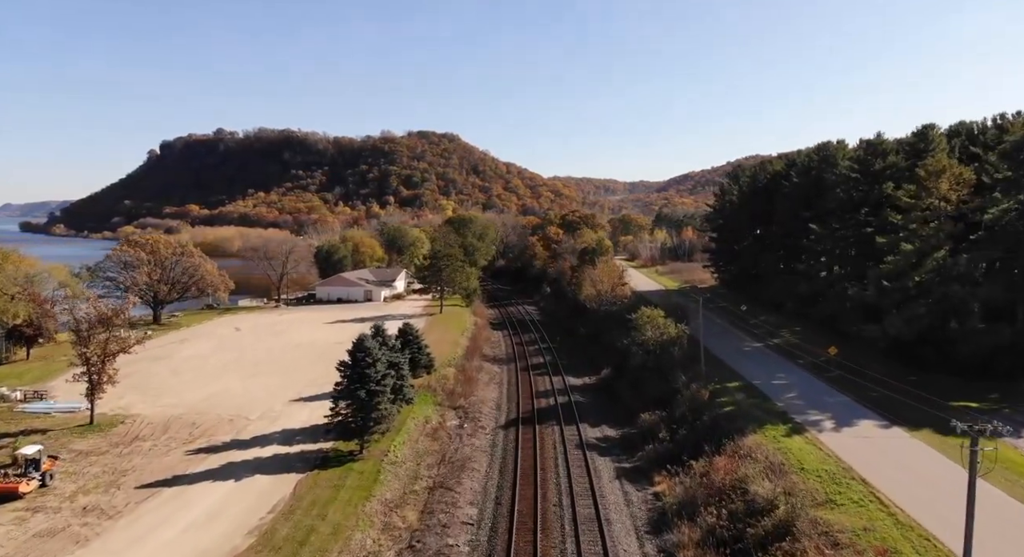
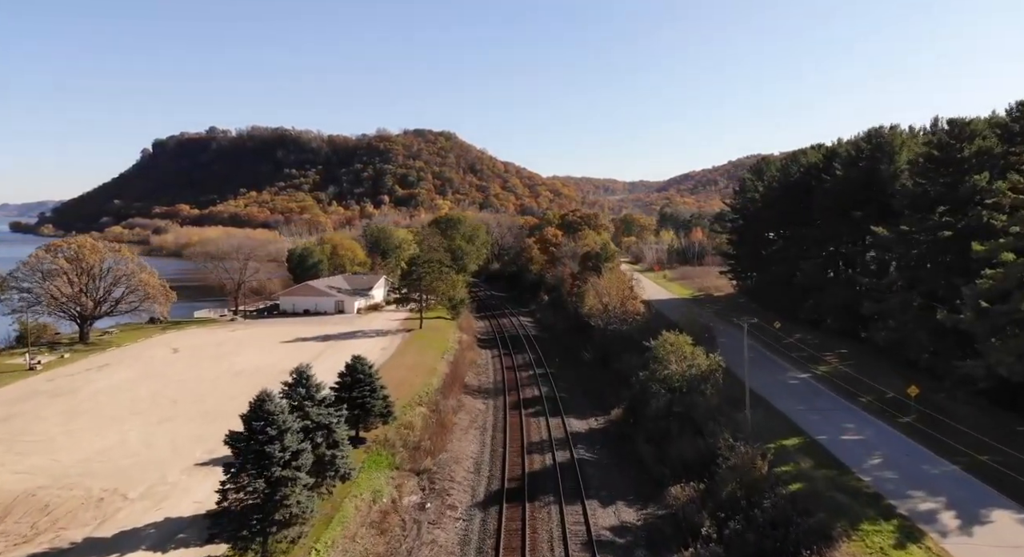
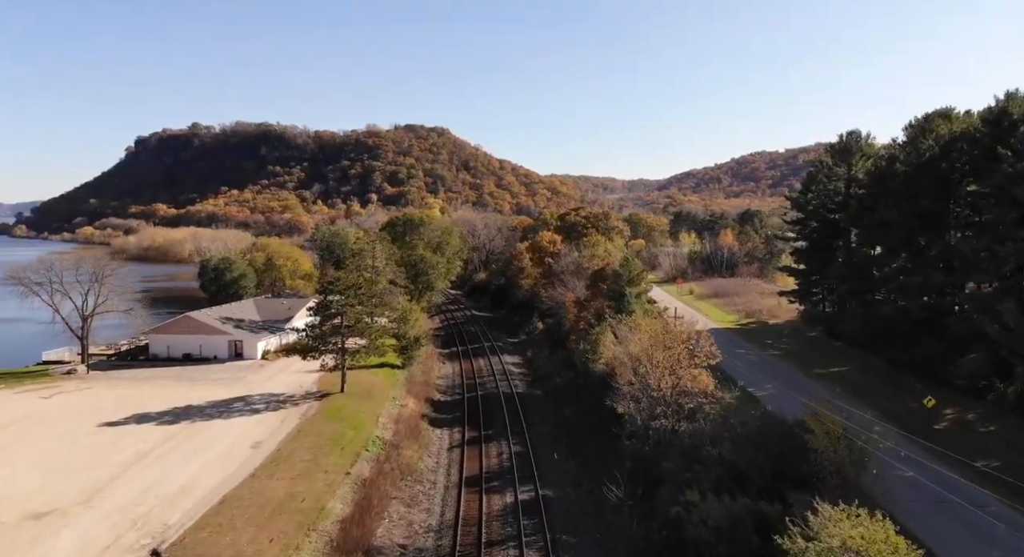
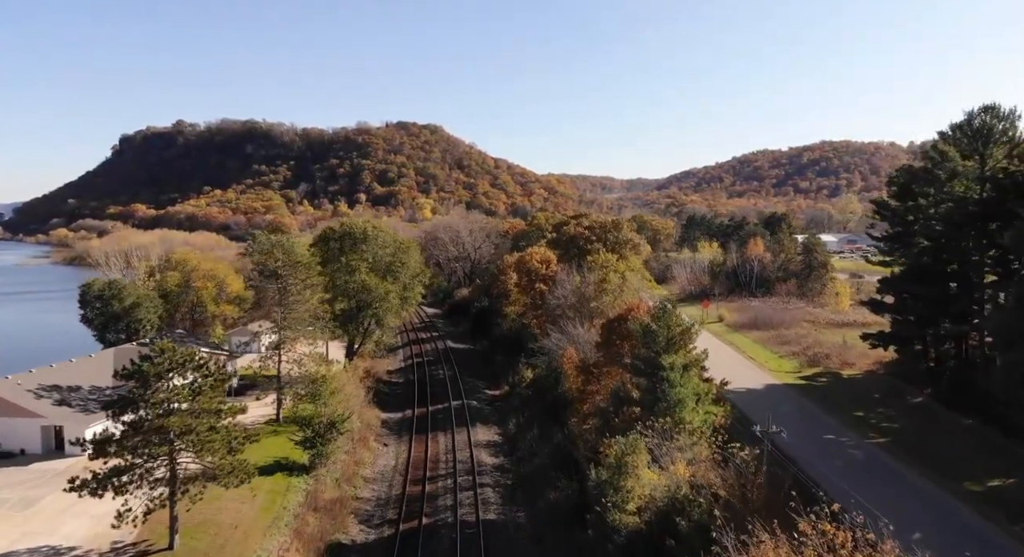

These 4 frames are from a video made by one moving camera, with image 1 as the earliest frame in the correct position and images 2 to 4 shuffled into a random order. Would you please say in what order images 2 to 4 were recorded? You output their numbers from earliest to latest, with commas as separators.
2, 3, 4
